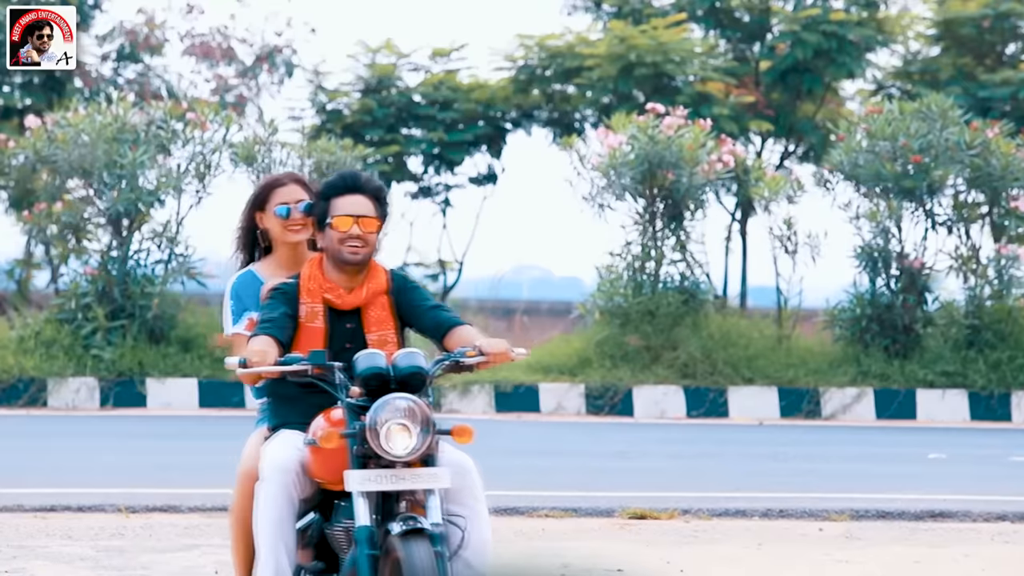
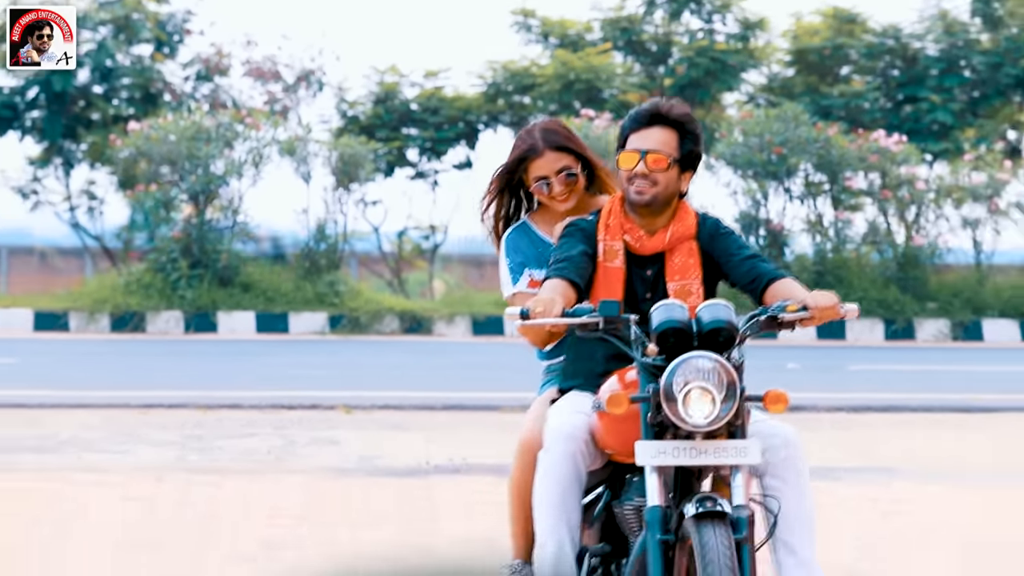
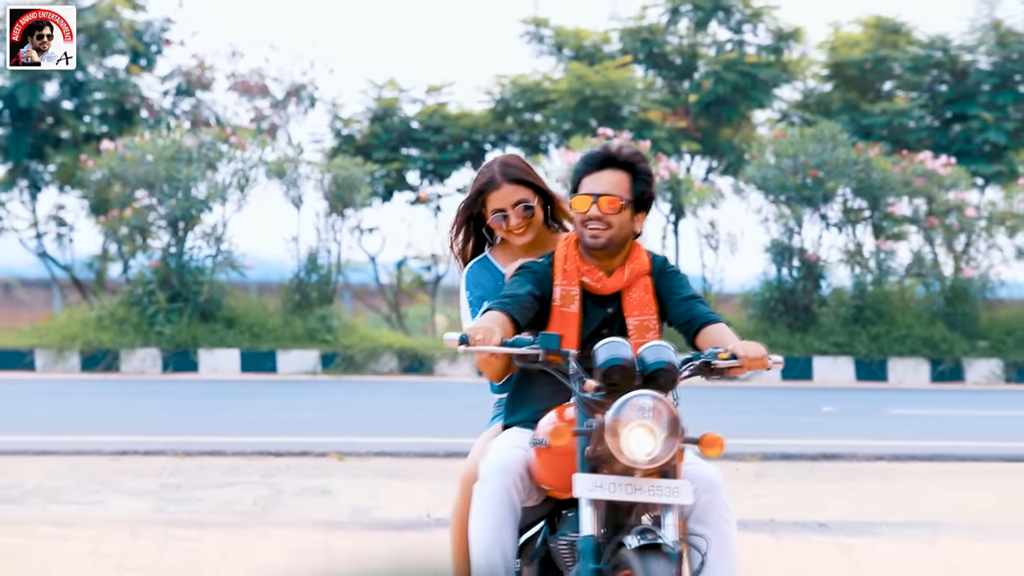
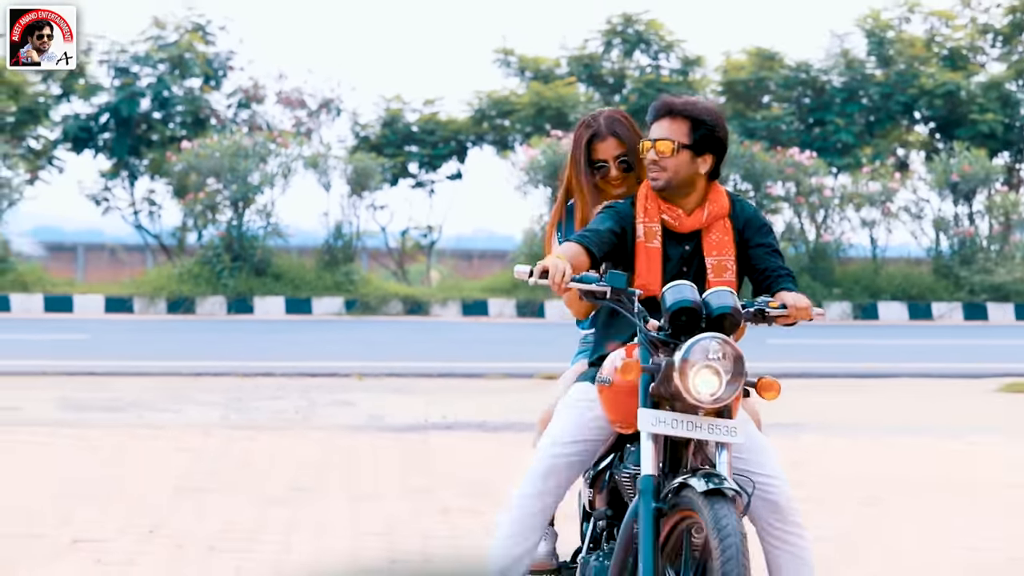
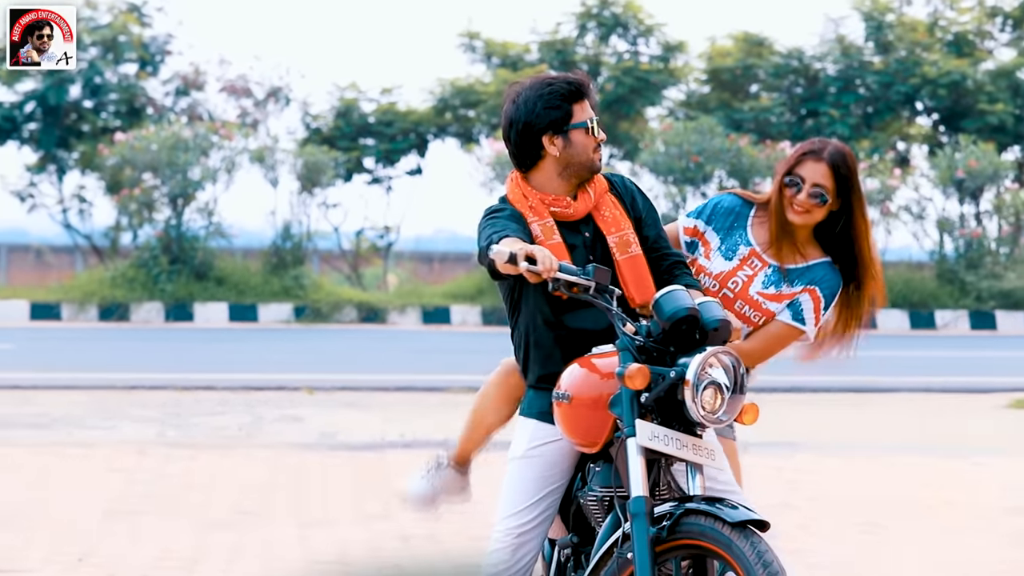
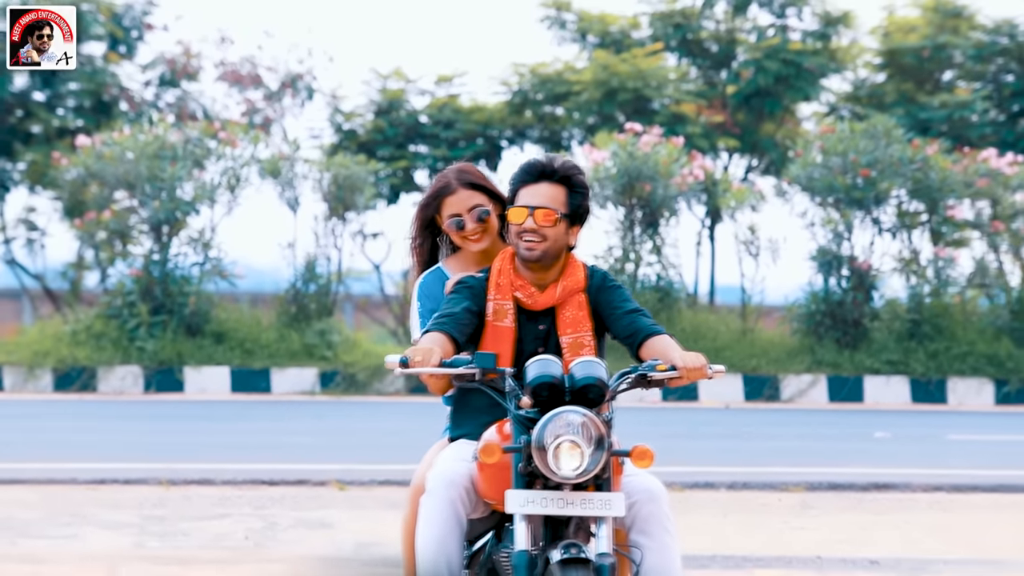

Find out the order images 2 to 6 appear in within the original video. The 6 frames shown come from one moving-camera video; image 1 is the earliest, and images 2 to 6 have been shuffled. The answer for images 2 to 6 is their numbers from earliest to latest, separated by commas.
6, 3, 2, 4, 5
